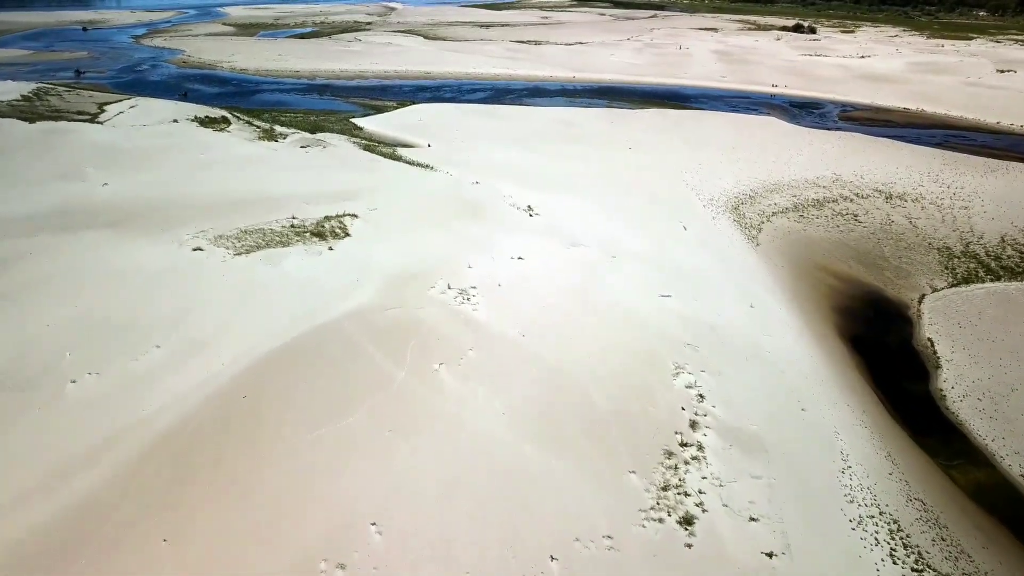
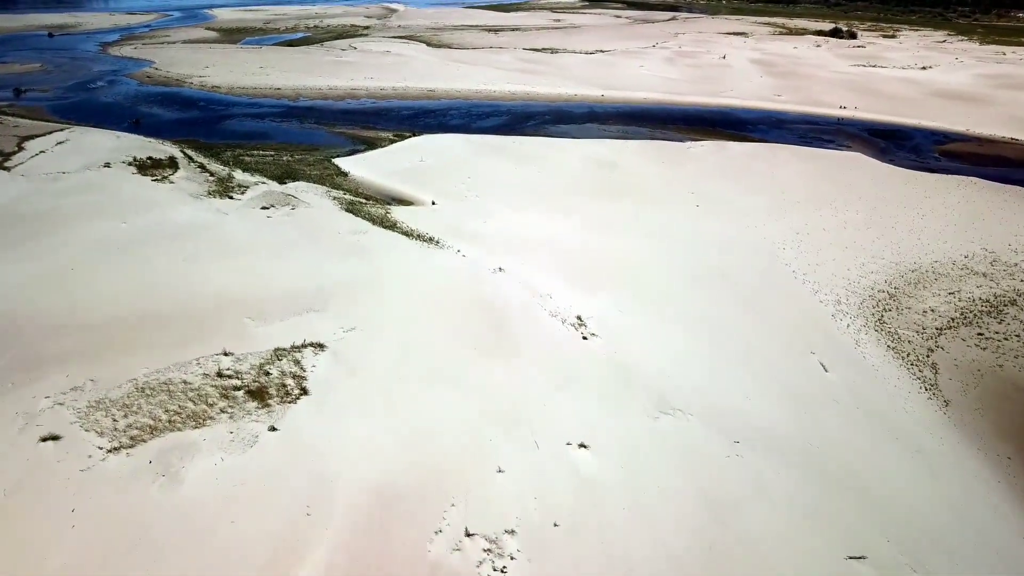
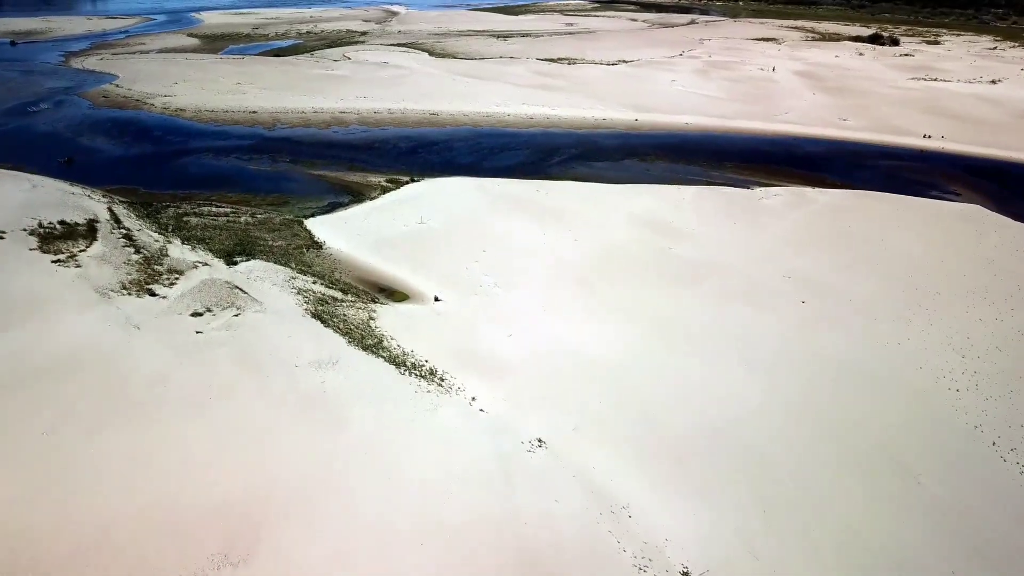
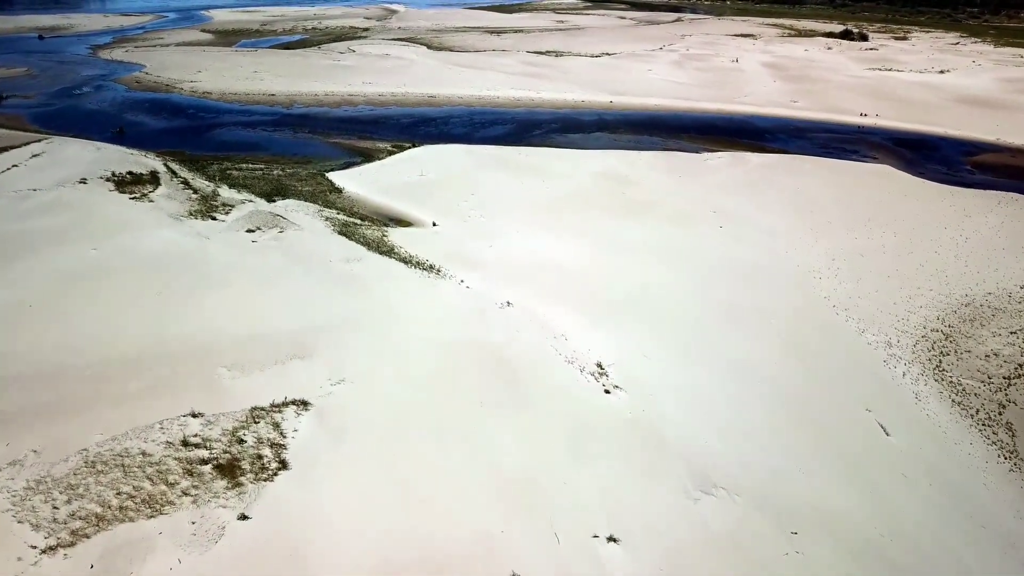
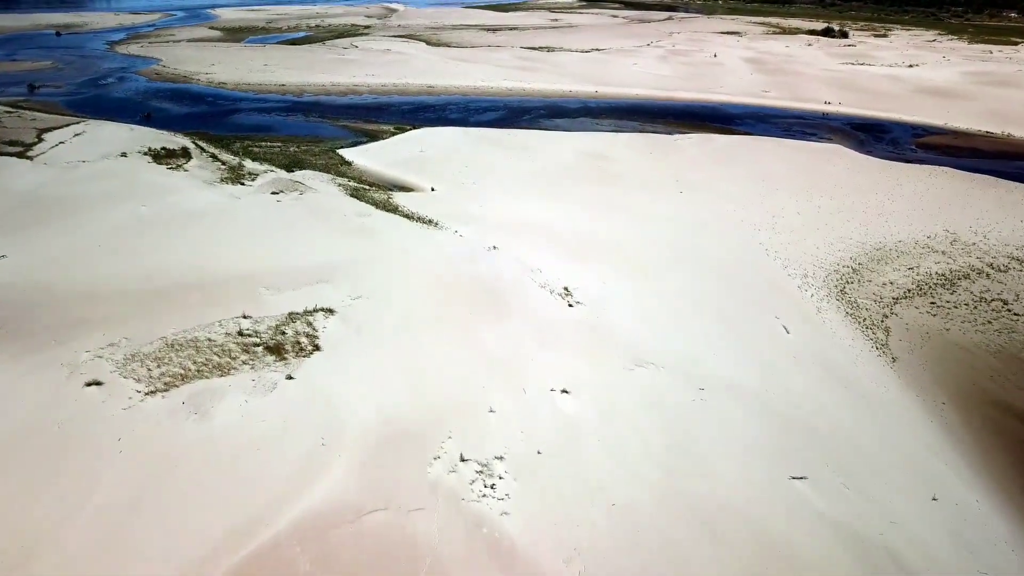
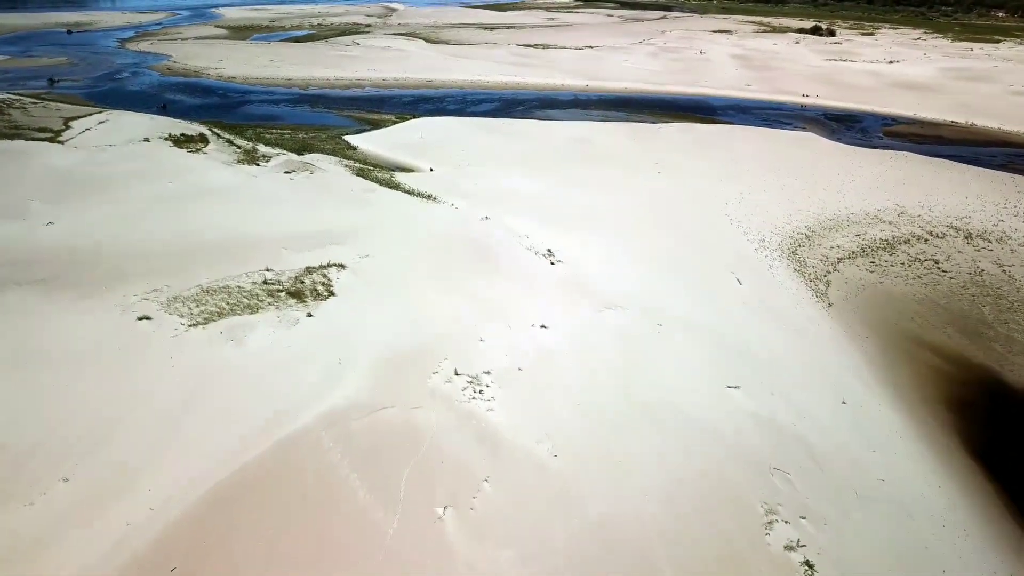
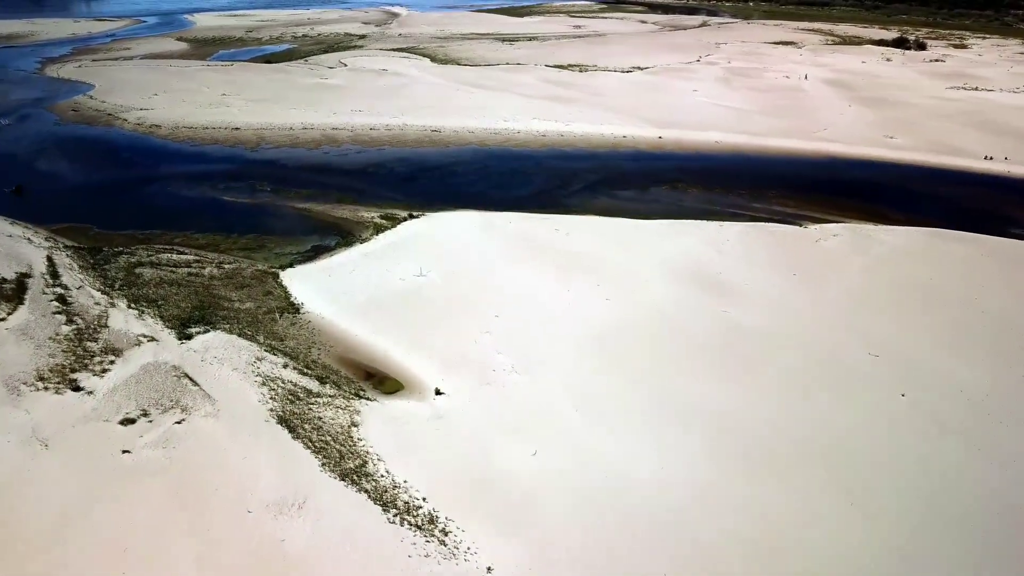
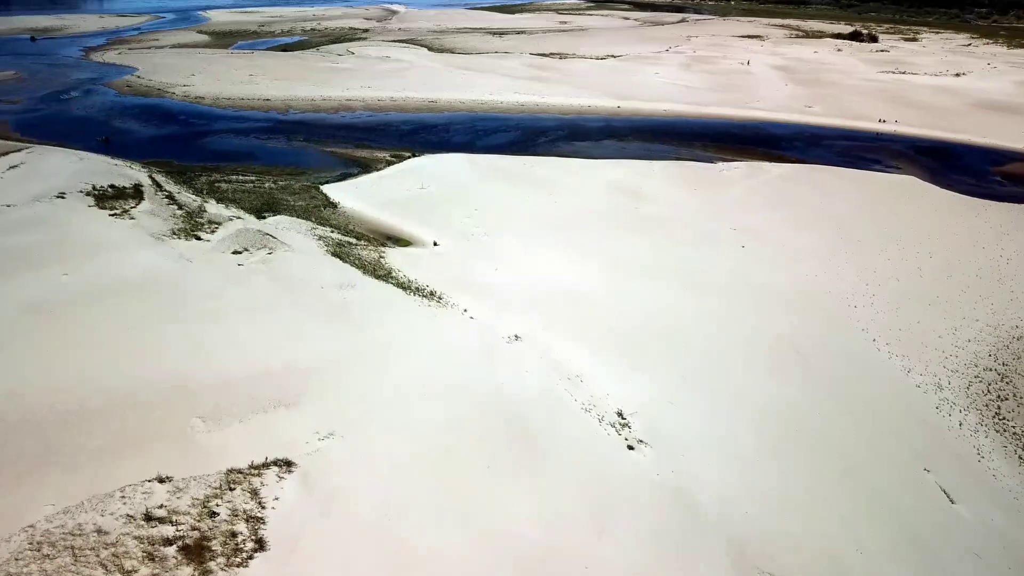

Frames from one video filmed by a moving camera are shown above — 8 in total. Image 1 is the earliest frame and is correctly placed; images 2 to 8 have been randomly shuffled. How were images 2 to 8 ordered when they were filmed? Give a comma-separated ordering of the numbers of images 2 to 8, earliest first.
6, 5, 2, 4, 8, 3, 7
